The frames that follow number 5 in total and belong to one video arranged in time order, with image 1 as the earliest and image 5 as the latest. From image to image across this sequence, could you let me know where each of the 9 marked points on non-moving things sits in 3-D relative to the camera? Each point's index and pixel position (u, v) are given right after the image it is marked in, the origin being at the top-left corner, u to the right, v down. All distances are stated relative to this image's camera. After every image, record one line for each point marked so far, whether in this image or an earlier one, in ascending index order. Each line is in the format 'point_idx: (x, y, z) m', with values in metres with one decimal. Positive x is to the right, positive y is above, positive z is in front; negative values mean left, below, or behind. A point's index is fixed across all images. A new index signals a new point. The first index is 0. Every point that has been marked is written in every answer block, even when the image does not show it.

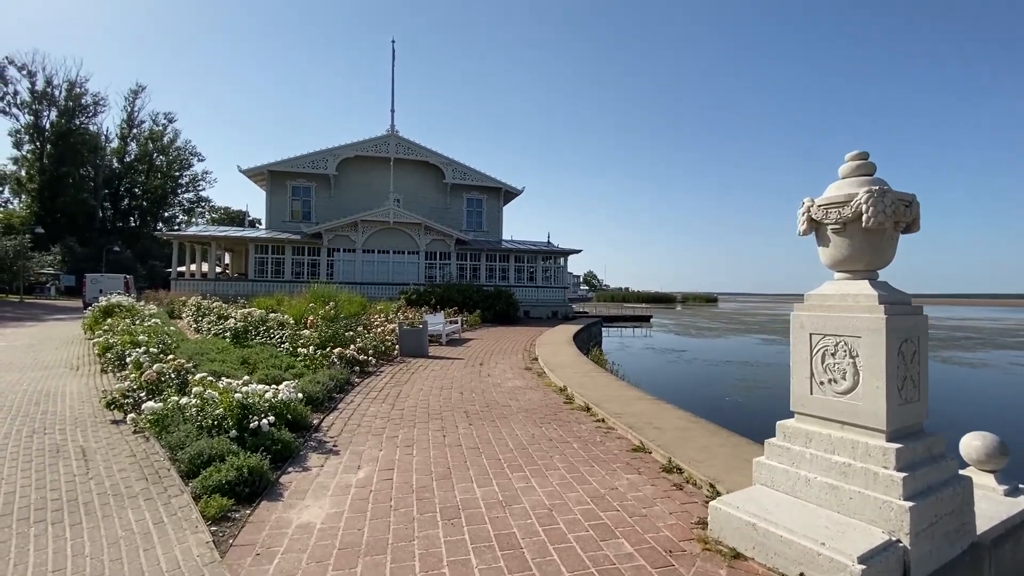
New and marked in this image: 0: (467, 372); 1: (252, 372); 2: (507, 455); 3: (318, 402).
0: (-1.0, -1.9, +10.9) m
1: (-4.7, -1.5, +8.7) m
2: (-0.1, -1.8, +5.3) m
3: (-3.0, -1.8, +7.5) m
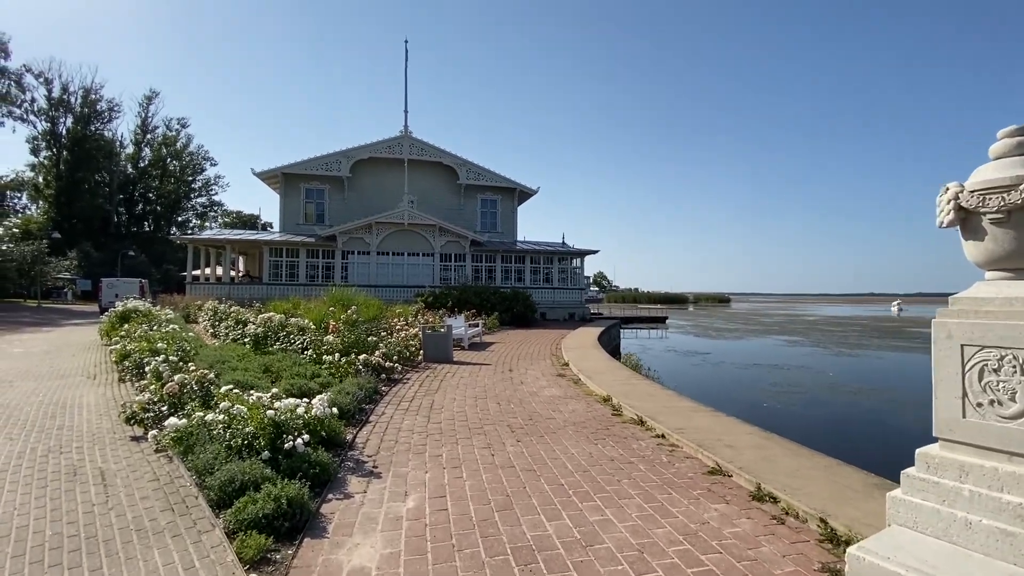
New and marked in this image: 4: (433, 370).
0: (-0.3, -1.9, +10.3) m
1: (-4.0, -1.6, +8.2) m
2: (+0.6, -1.9, +4.7) m
3: (-2.3, -1.8, +7.0) m
4: (-1.9, -1.9, +11.4) m
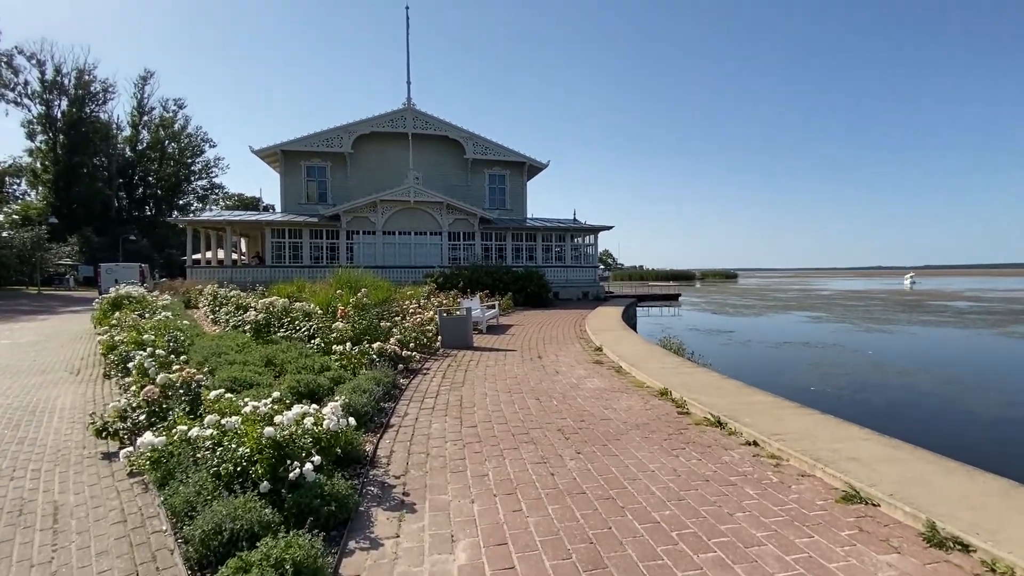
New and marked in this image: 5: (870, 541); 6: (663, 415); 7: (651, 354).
0: (+0.3, -1.5, +9.2) m
1: (-3.4, -1.3, +7.1) m
2: (+1.1, -1.7, +3.6) m
3: (-1.8, -1.6, +5.8) m
4: (-1.2, -1.5, +10.3) m
5: (+2.4, -1.7, +3.2) m
6: (+1.9, -1.6, +6.0) m
7: (+2.8, -1.3, +9.8) m
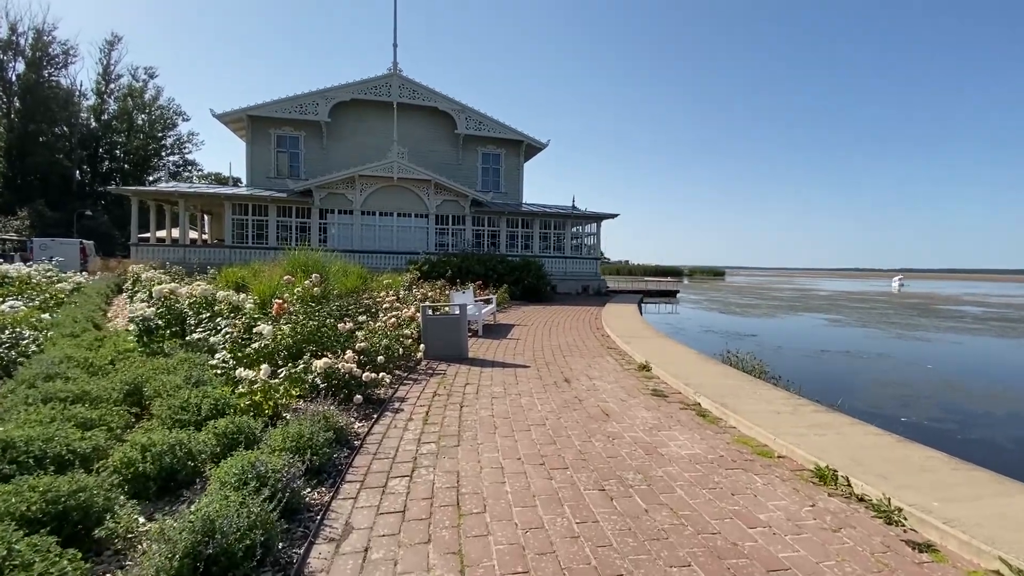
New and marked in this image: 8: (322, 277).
0: (+0.6, -1.4, +6.0) m
1: (-3.1, -1.2, +3.8) m
2: (+1.5, -1.7, +0.4) m
3: (-1.4, -1.5, +2.6) m
4: (-1.0, -1.3, +7.1) m
5: (+2.8, -1.7, +0.1) m
6: (+2.2, -1.6, +2.9) m
7: (+3.1, -1.3, +6.7) m
8: (-4.6, +0.3, +11.7) m
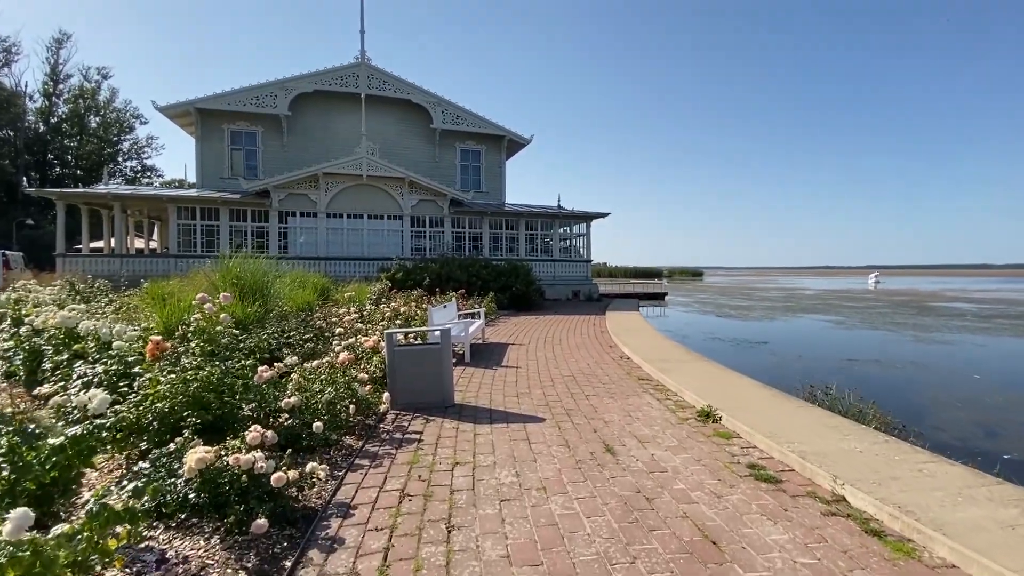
0: (+0.7, -1.6, +3.6) m
1: (-2.8, -1.4, +1.2) m
2: (+2.0, -1.8, -2.0) m
3: (-1.1, -1.7, +0.1) m
4: (-0.9, -1.6, +4.6) m
5: (+3.2, -1.8, -2.2) m
6: (+2.5, -1.7, +0.5) m
7: (+3.2, -1.4, +4.4) m
8: (-4.7, 0.0, +9.1) m
